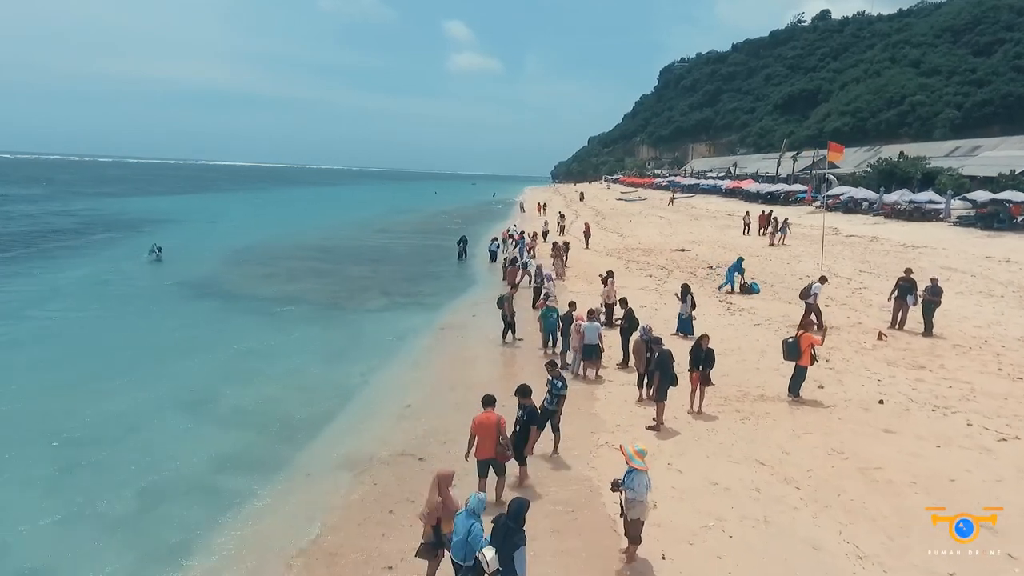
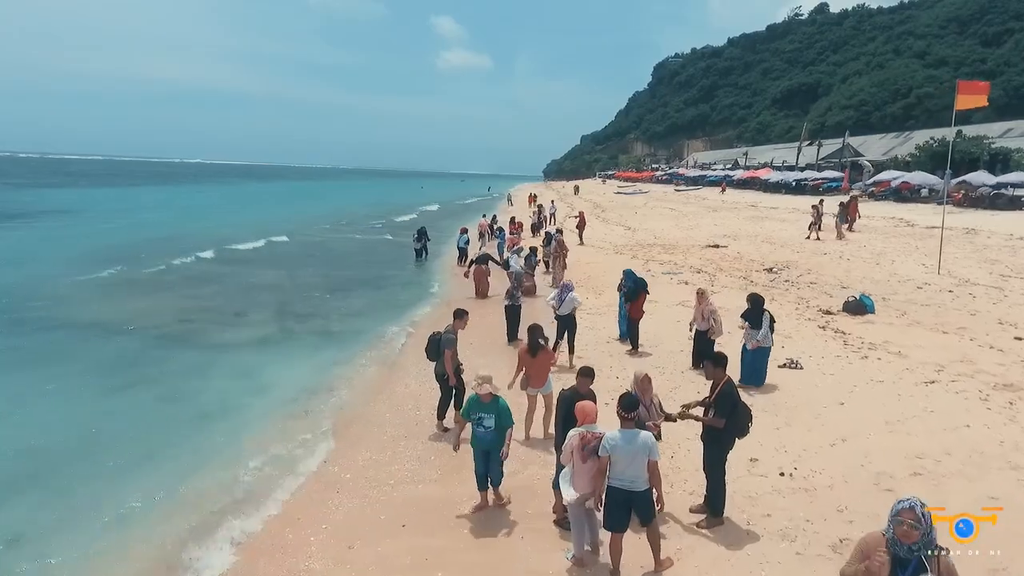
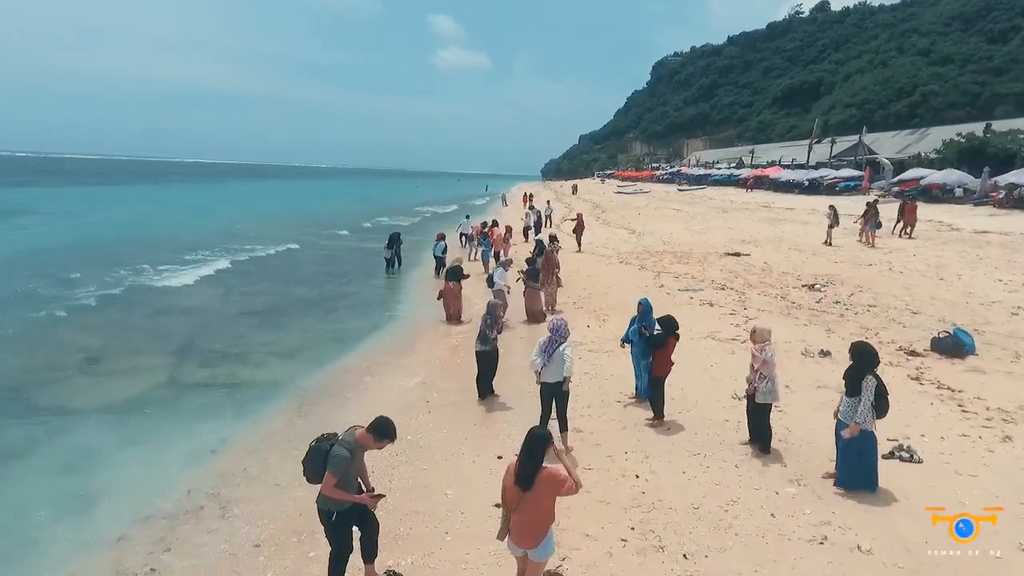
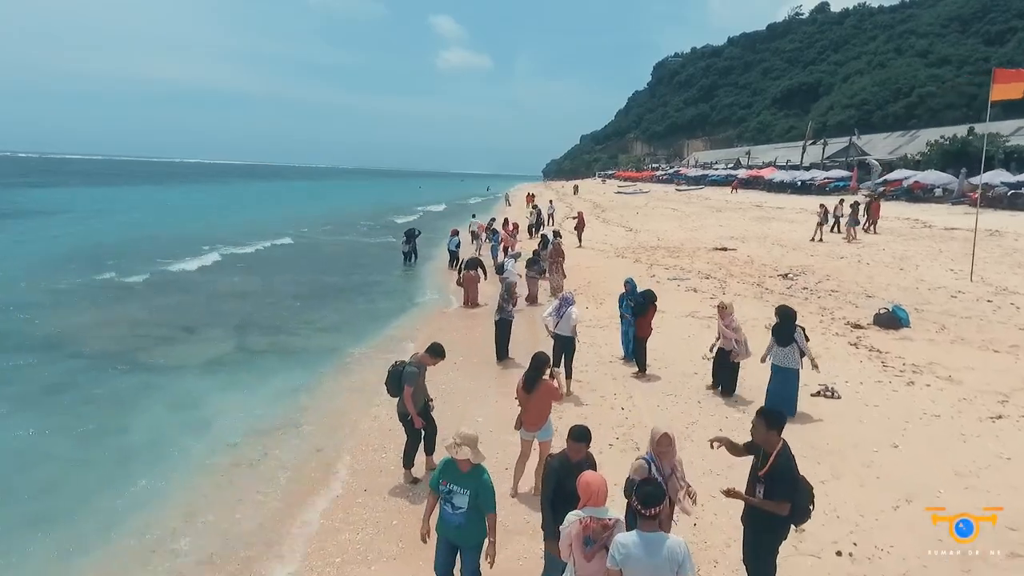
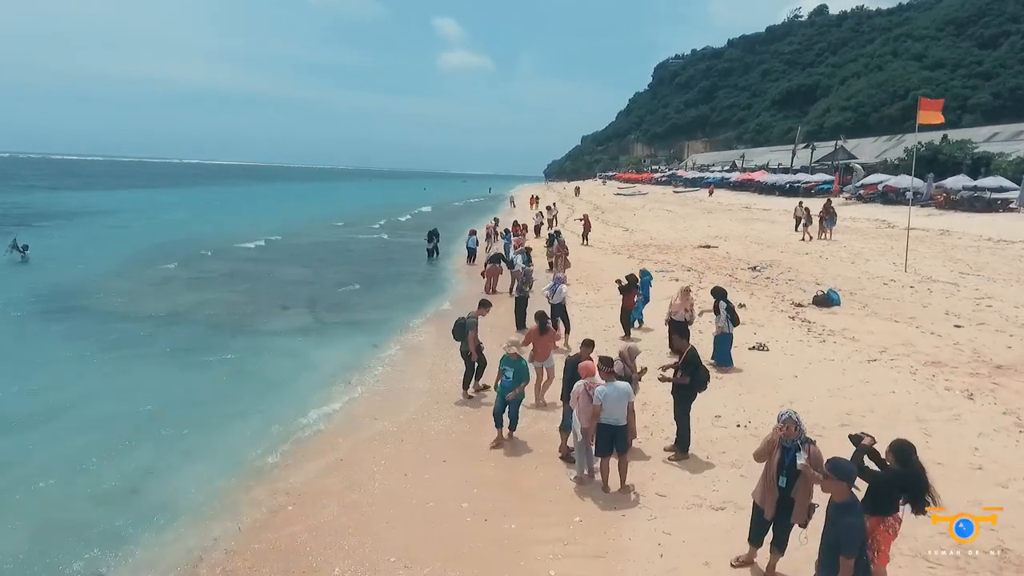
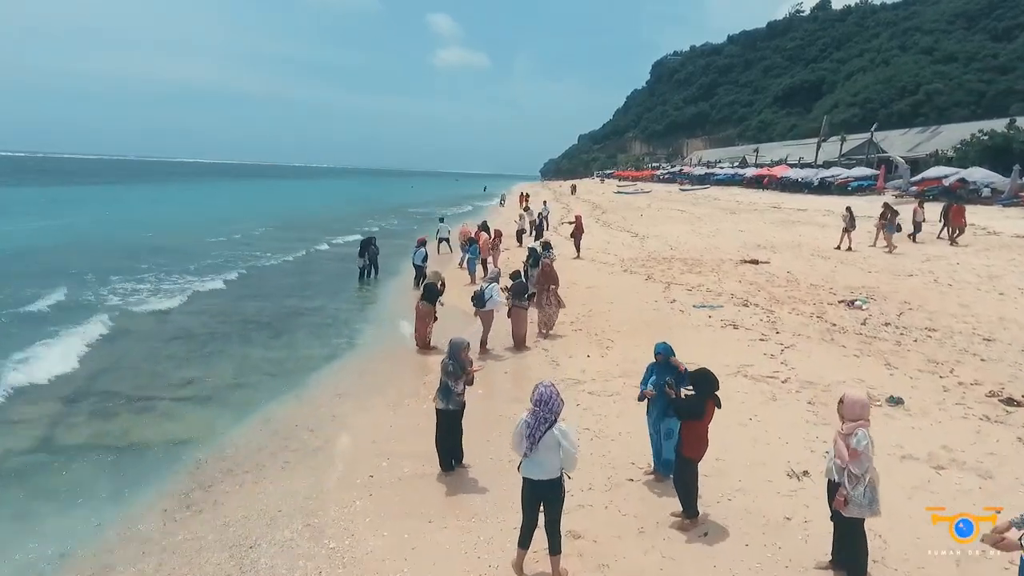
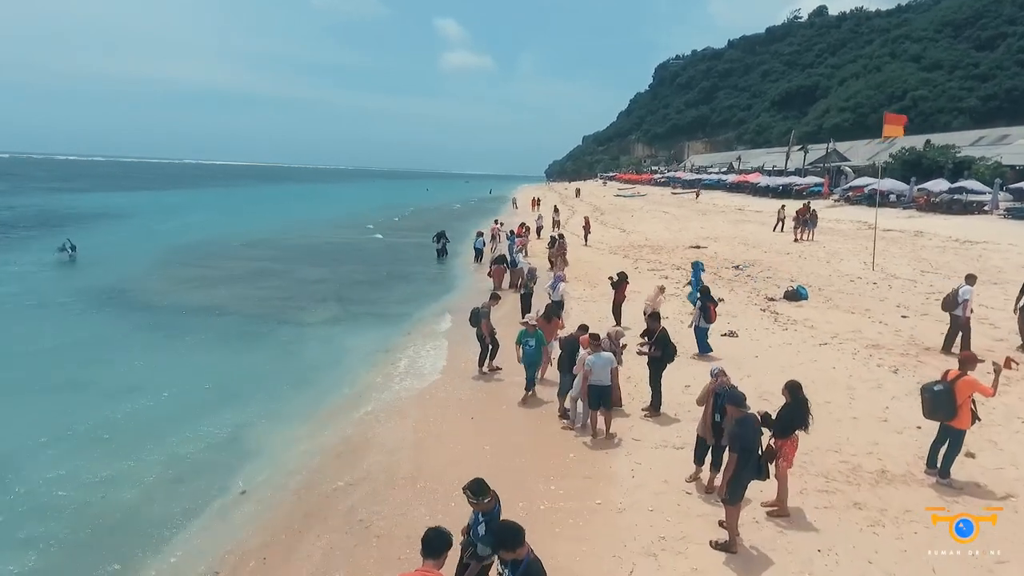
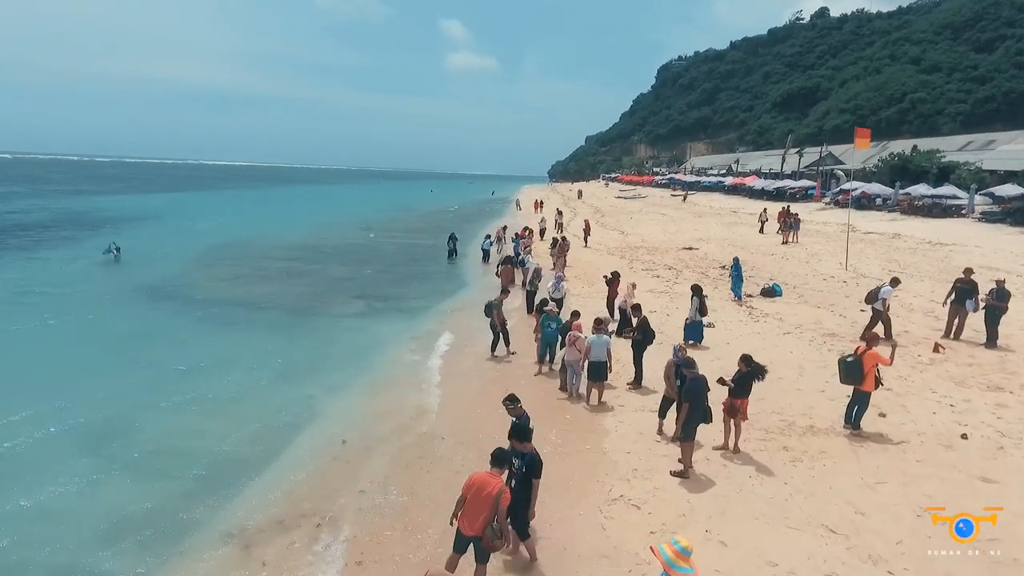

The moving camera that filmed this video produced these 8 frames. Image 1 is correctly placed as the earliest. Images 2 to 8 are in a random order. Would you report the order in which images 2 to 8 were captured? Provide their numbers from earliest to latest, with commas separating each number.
8, 7, 5, 2, 4, 3, 6
